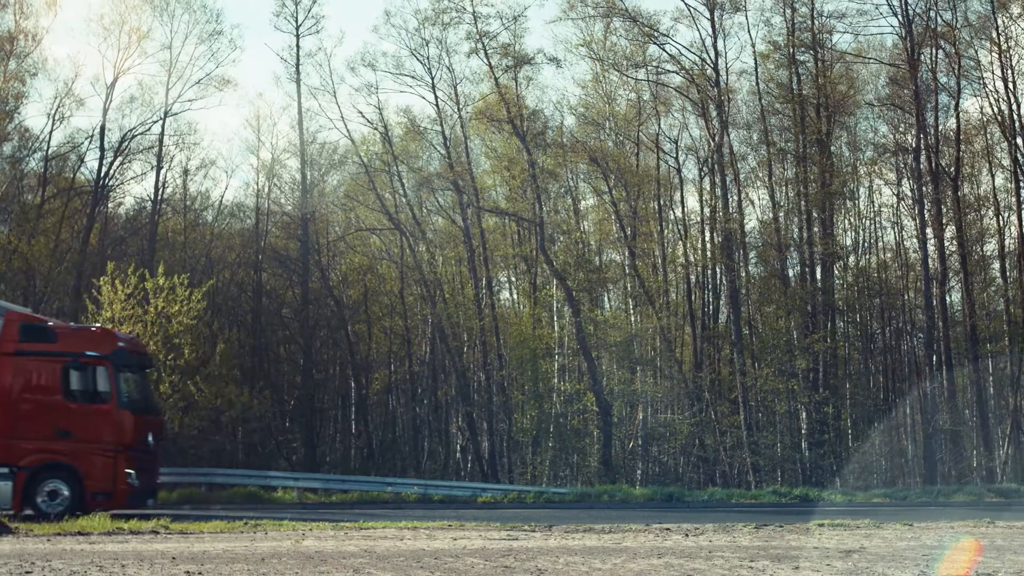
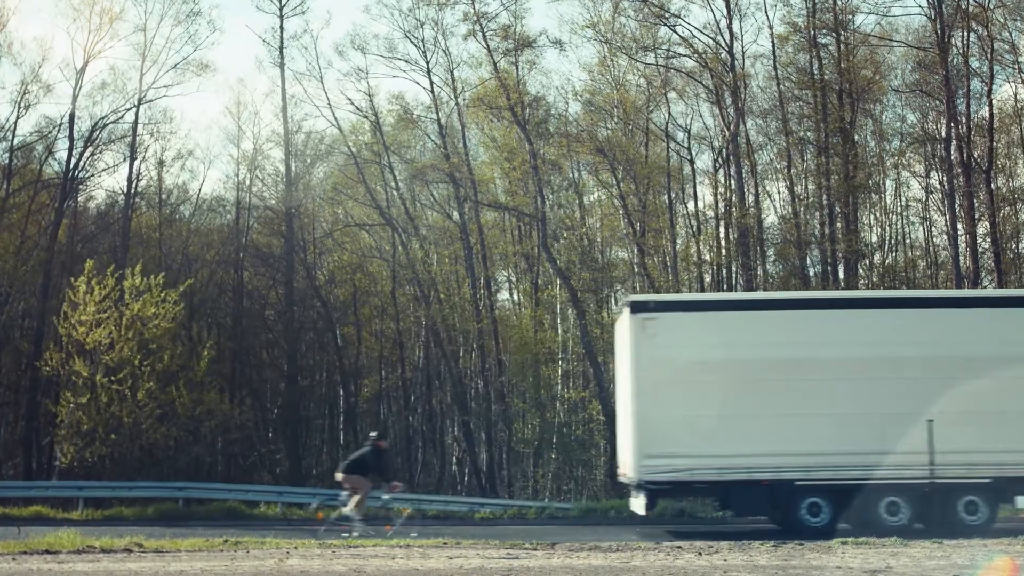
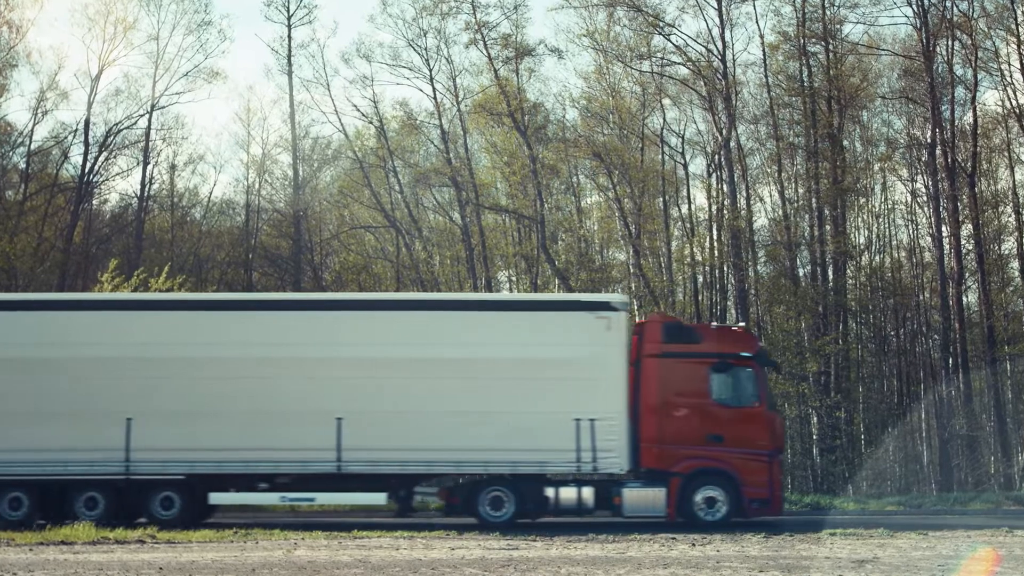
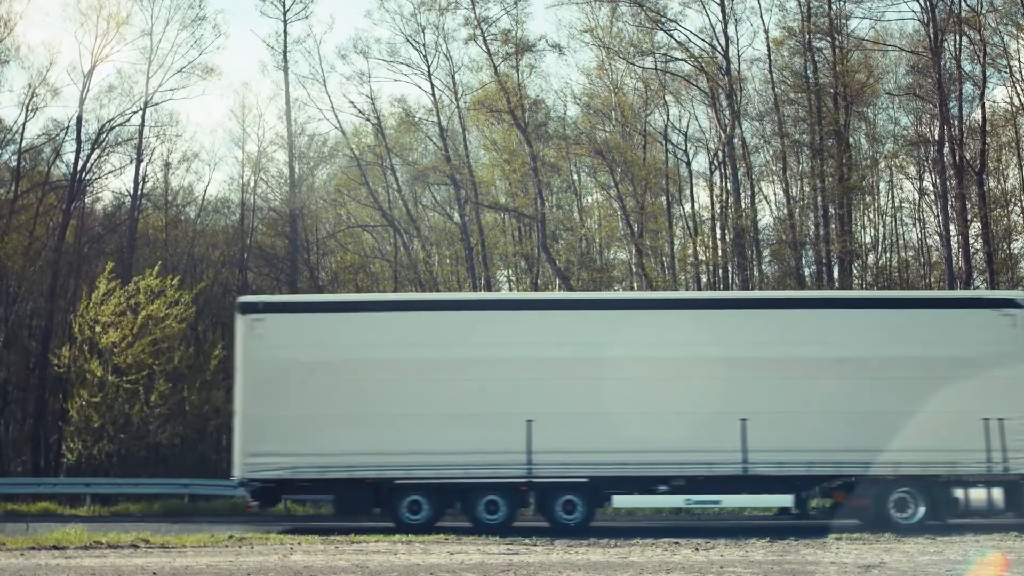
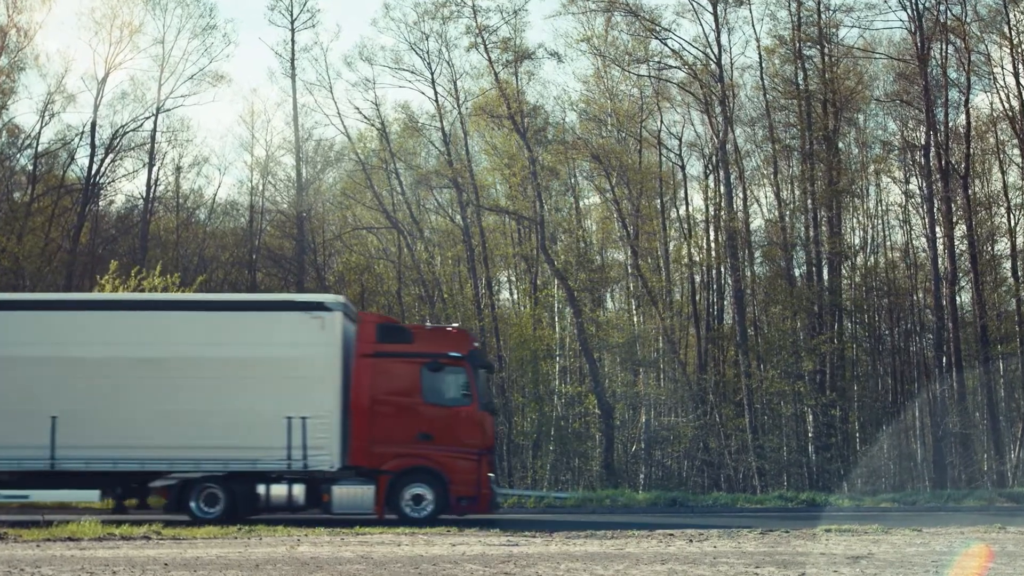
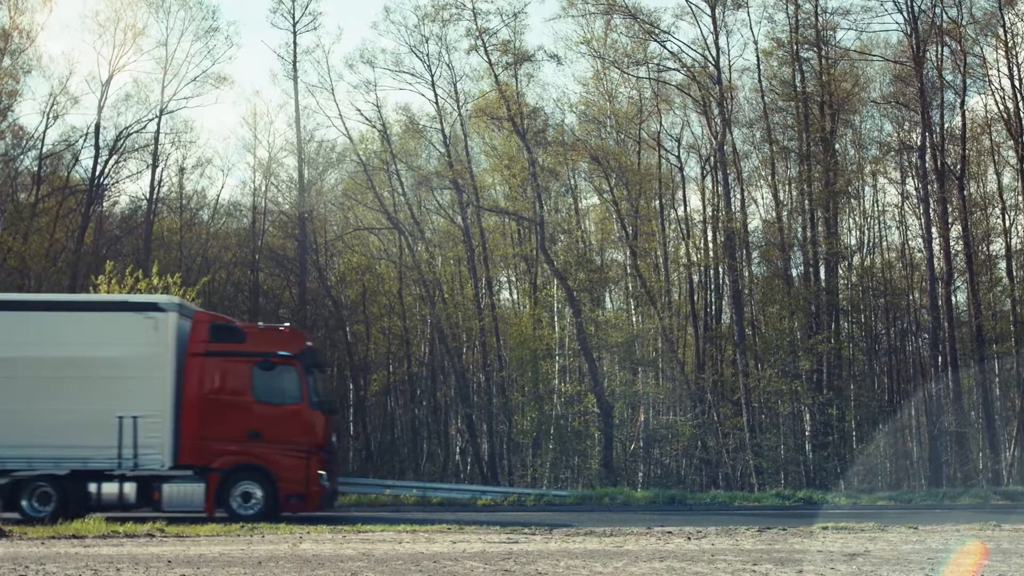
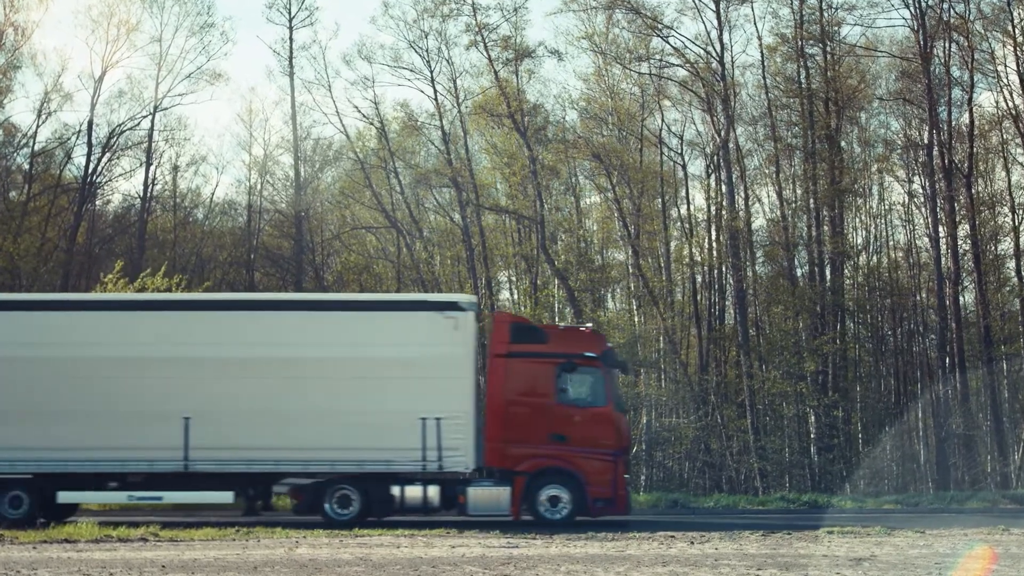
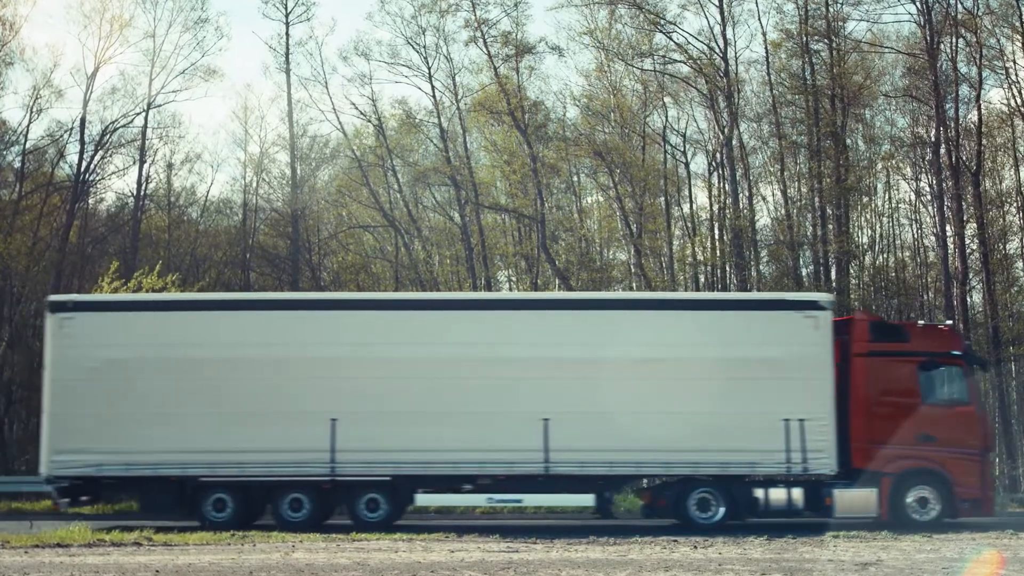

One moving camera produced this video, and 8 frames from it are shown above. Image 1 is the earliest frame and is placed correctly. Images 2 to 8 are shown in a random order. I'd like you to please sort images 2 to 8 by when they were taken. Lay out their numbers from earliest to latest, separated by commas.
6, 5, 7, 3, 8, 4, 2
